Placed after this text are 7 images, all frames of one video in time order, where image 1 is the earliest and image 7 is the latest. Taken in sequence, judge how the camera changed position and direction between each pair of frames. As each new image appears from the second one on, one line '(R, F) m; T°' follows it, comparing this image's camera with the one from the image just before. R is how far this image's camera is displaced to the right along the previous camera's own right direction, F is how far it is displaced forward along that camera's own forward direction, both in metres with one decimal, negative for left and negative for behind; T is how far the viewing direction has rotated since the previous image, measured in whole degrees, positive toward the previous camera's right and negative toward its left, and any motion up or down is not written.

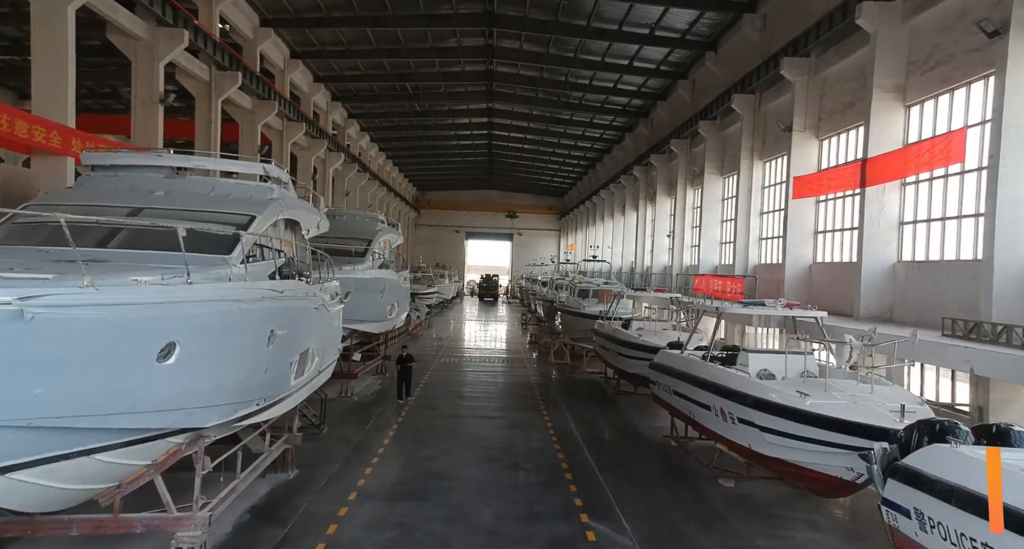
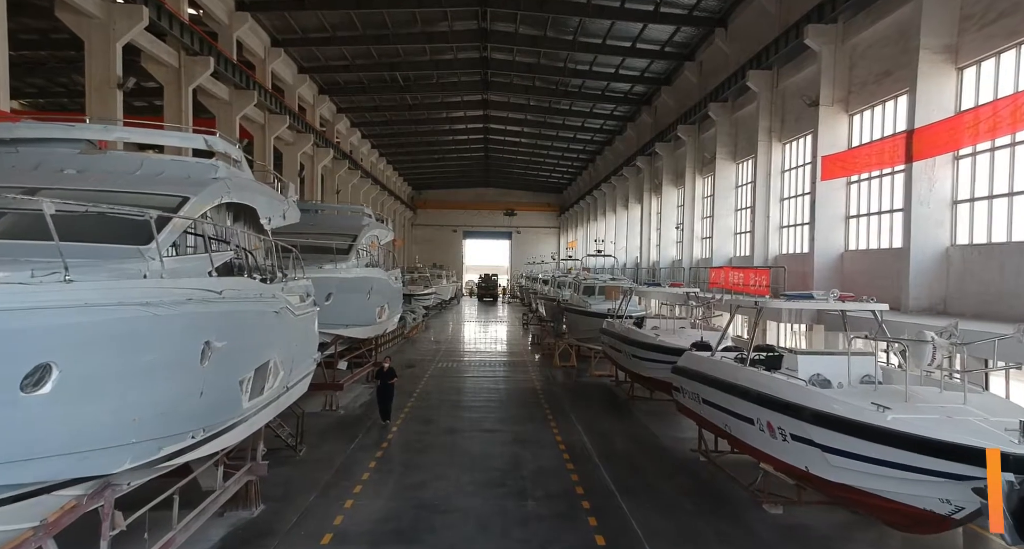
(0.0, +1.0) m; 0°
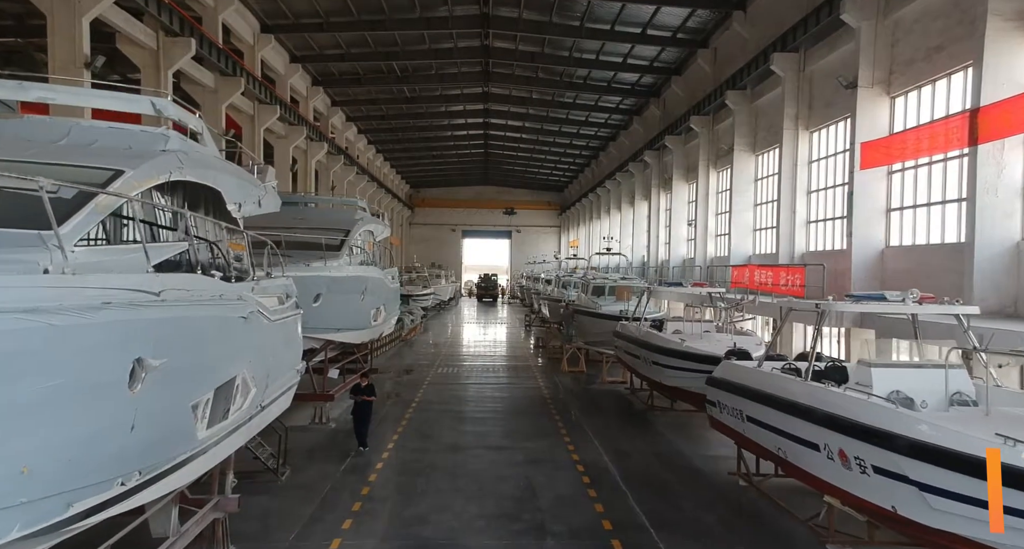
(-0.2, +0.8) m; 0°
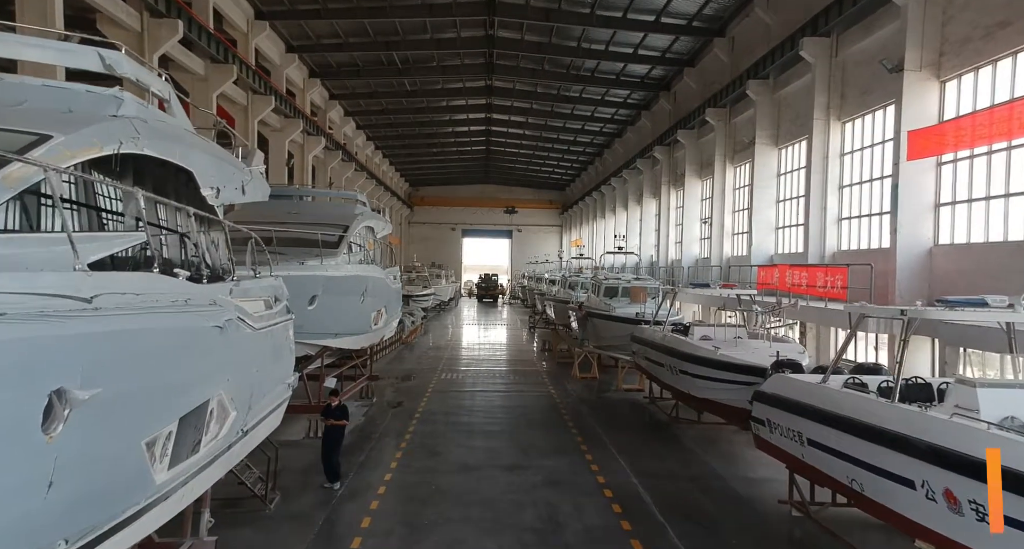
(-0.3, +0.7) m; 0°
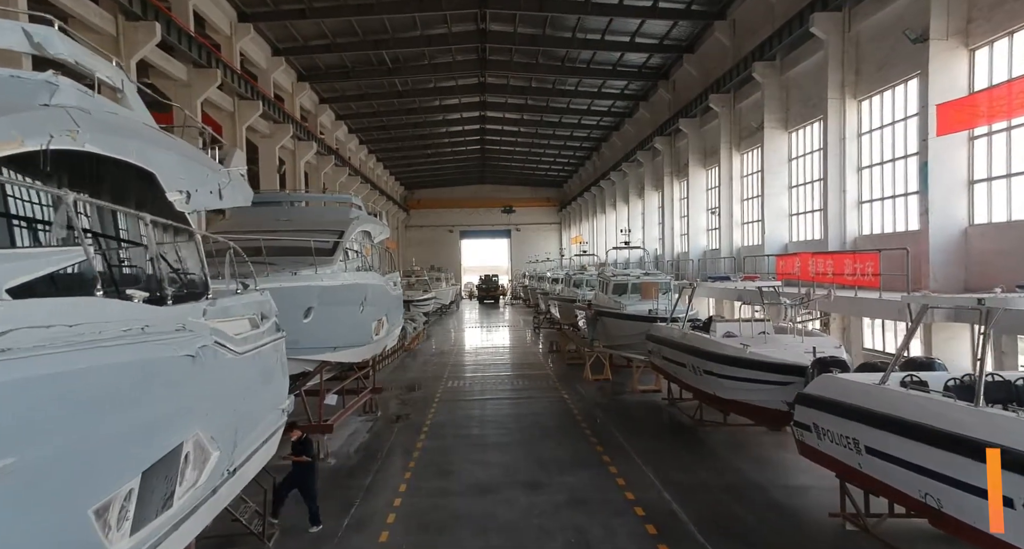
(-0.1, +0.5) m; 0°
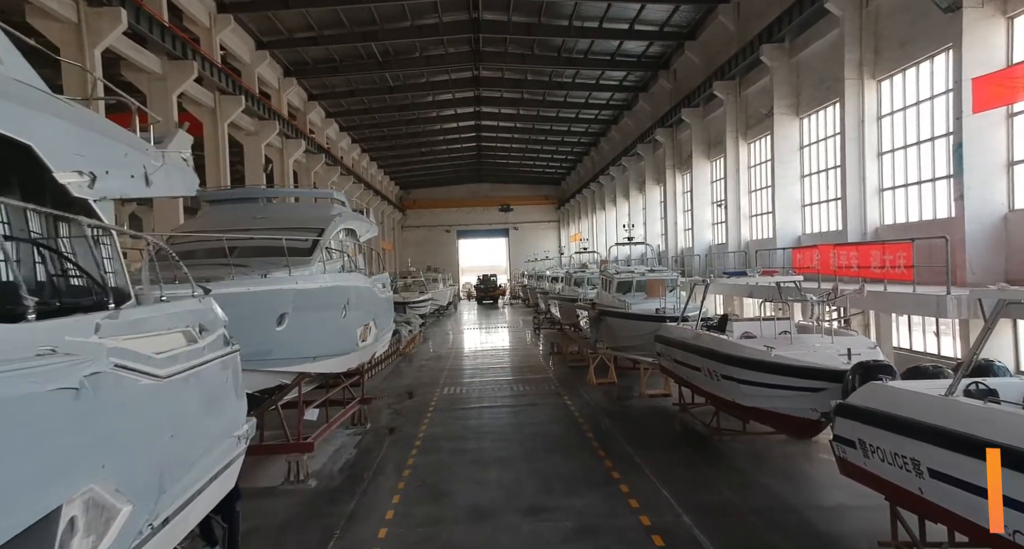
(0.0, +0.6) m; 0°
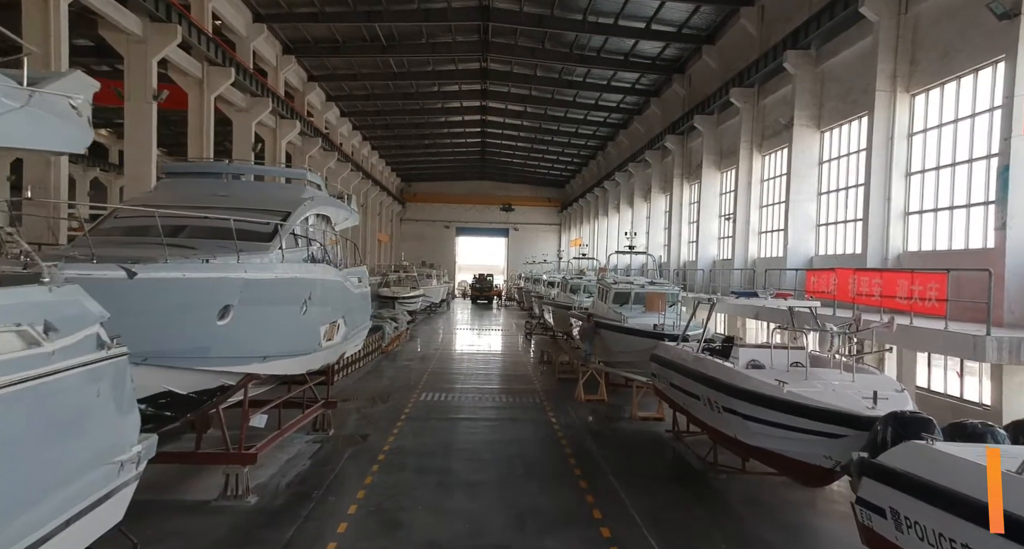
(+0.2, +0.7) m; 0°
